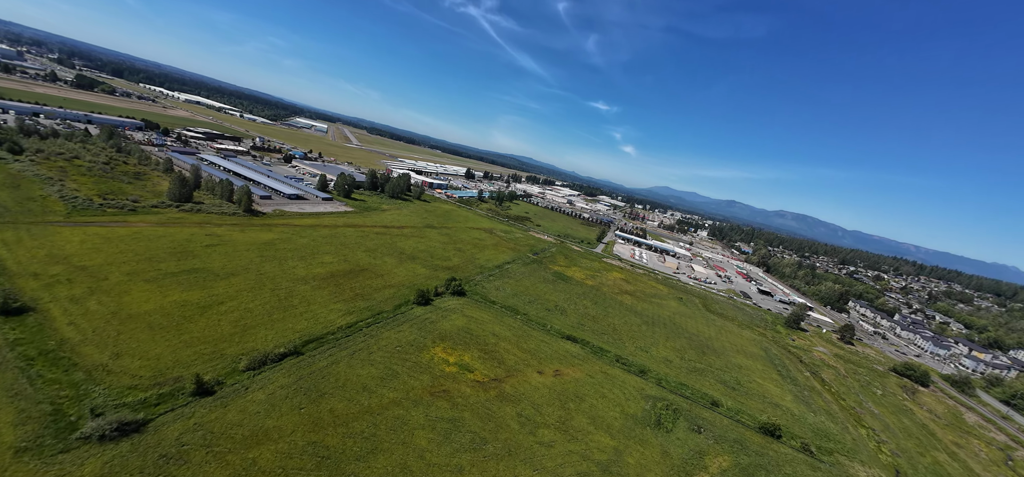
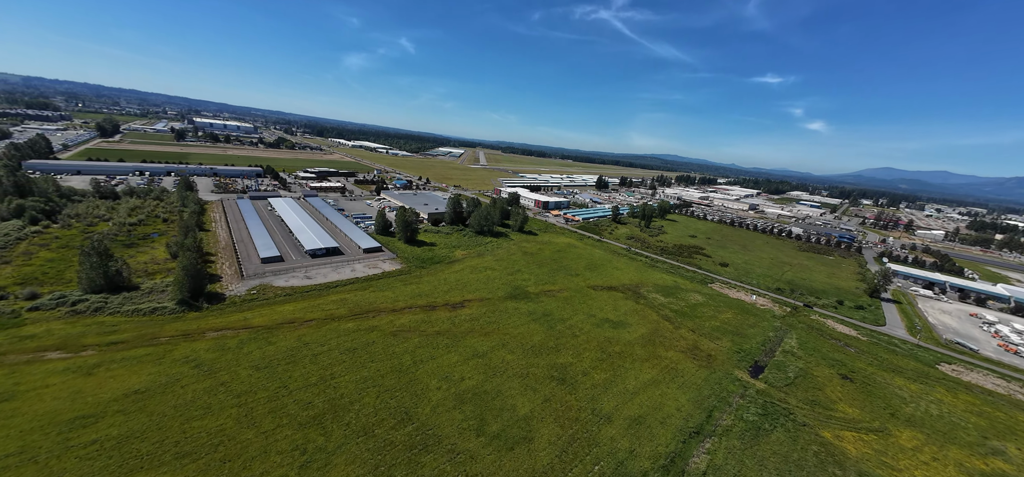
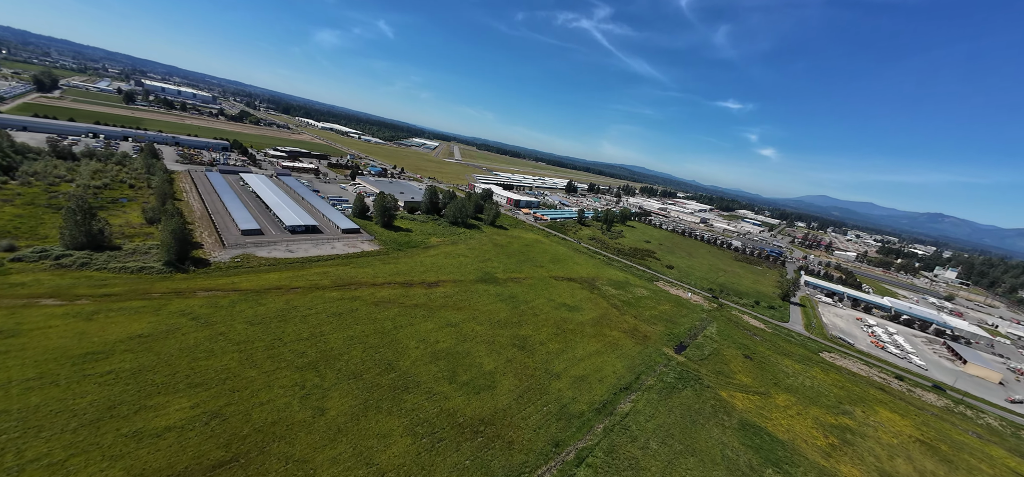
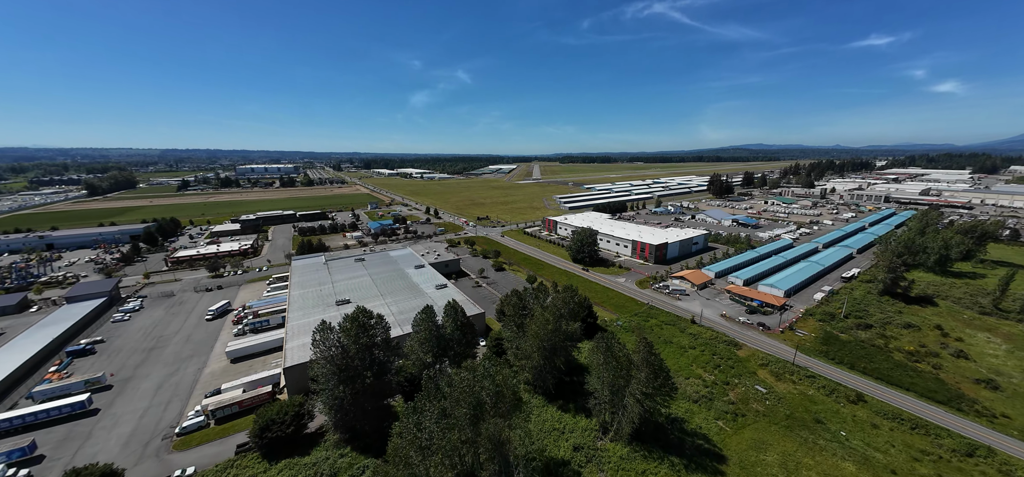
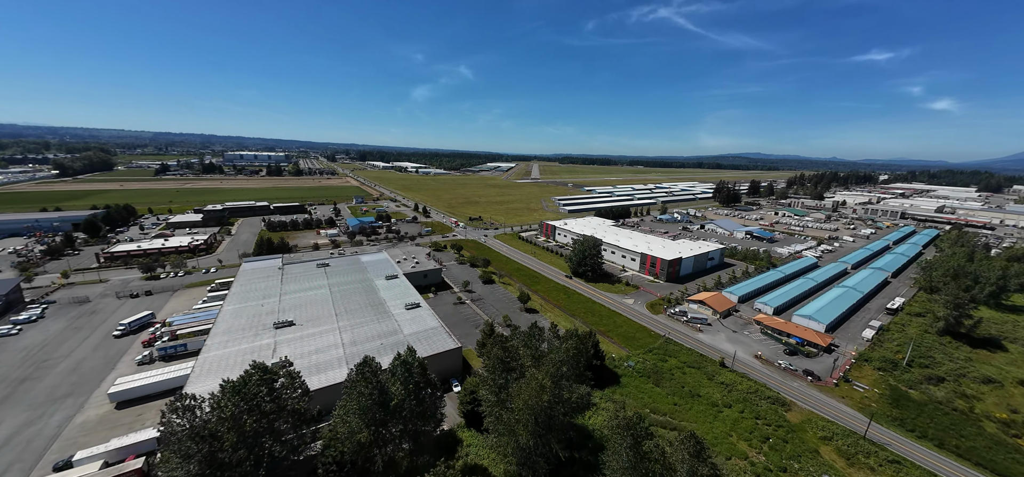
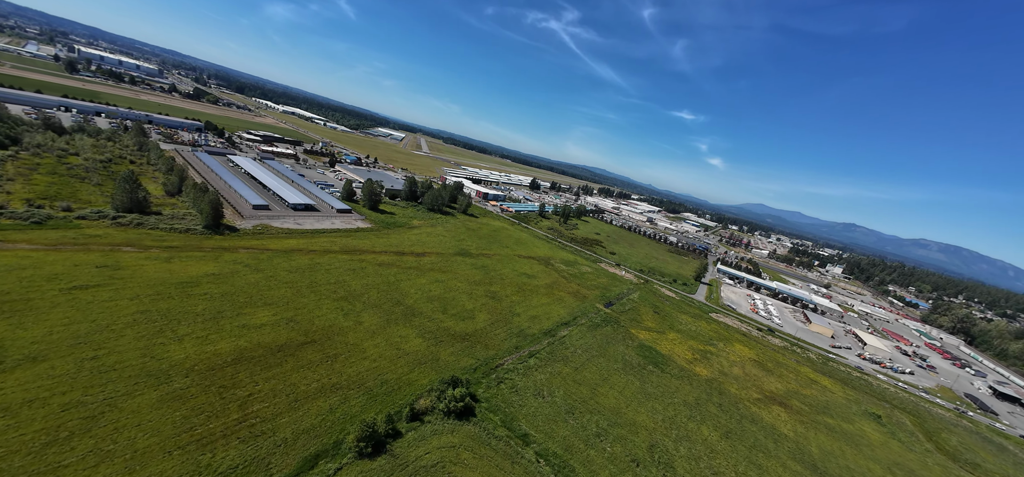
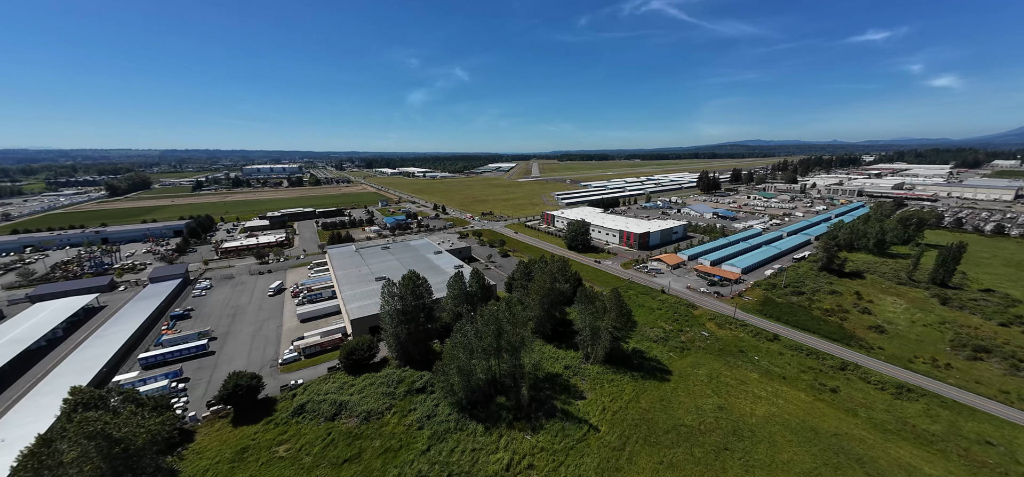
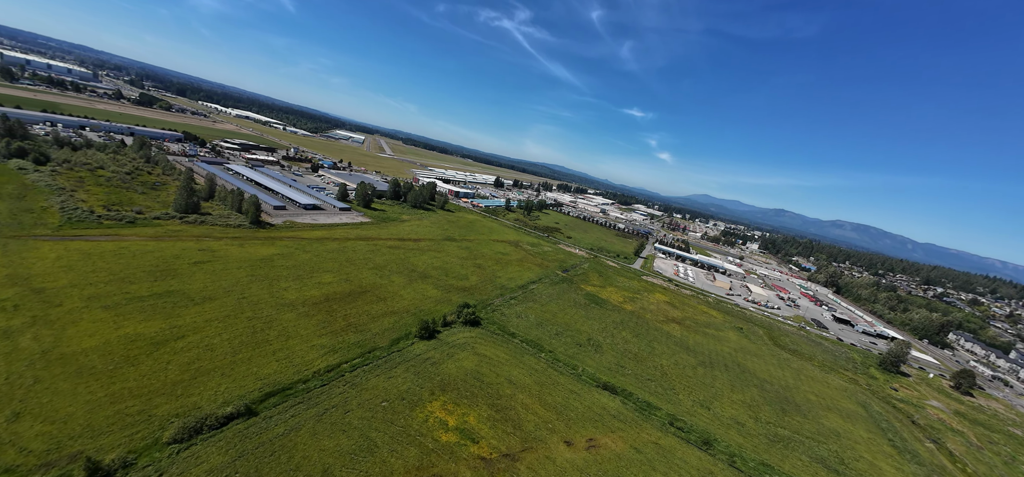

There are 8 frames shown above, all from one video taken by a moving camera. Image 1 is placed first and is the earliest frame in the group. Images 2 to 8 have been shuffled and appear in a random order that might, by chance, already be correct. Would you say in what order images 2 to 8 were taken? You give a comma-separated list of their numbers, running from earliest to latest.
8, 6, 3, 2, 7, 4, 5
